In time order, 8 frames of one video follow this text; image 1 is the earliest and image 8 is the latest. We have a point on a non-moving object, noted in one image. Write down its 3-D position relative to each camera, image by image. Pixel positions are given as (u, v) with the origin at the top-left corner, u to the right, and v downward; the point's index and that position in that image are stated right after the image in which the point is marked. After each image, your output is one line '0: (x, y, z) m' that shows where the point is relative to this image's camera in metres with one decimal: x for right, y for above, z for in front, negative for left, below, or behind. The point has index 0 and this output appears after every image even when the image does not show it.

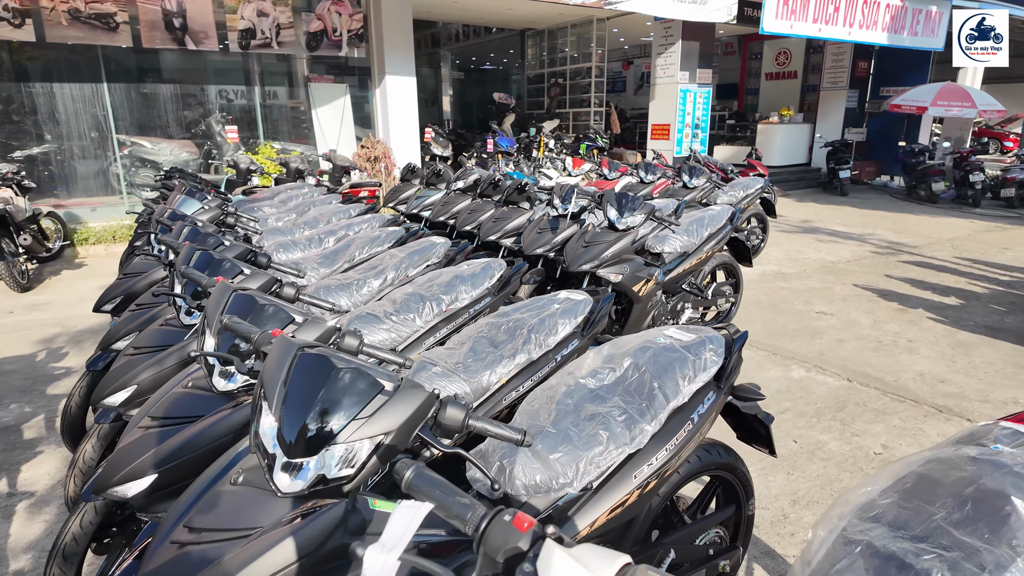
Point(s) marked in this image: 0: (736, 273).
0: (+1.7, +0.1, +4.7) m
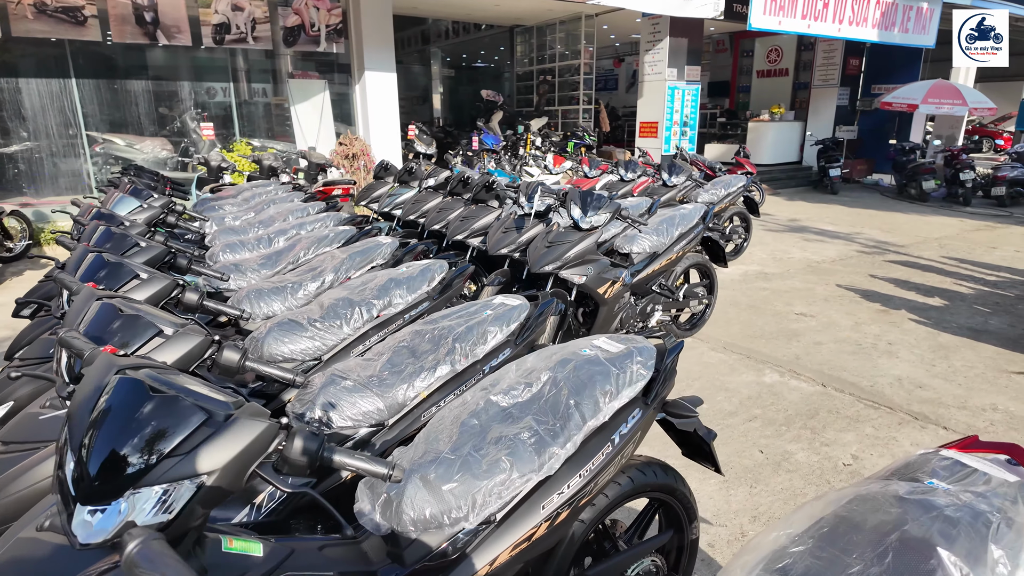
0: (+1.5, +0.1, +4.6) m
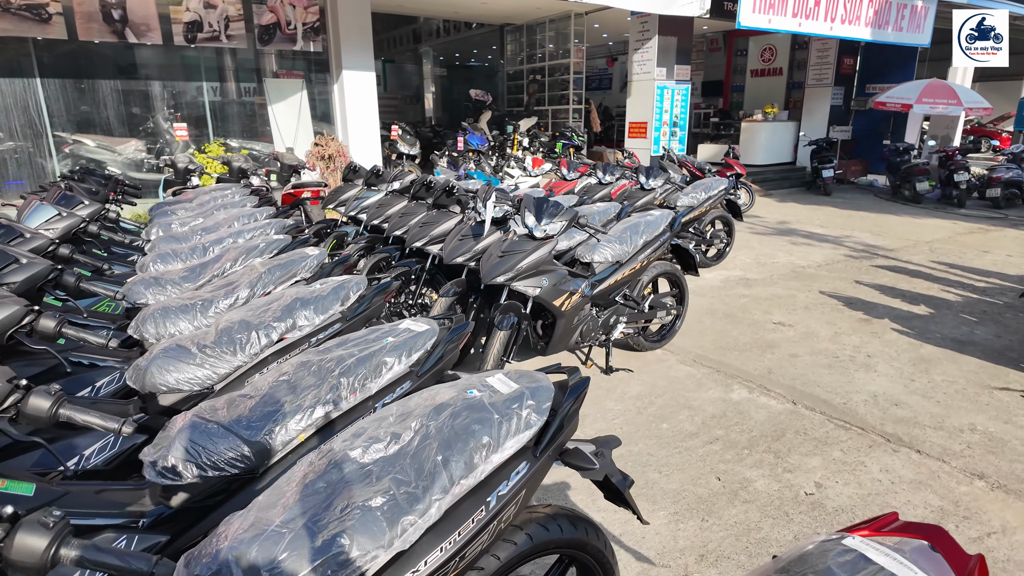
0: (+1.2, 0.0, +4.3) m
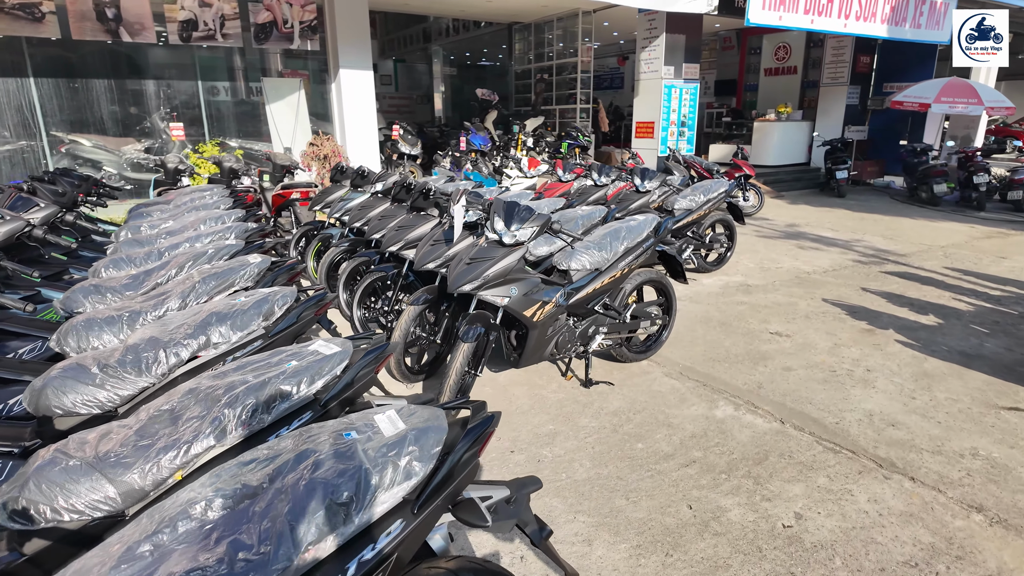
0: (+1.1, 0.0, +4.1) m
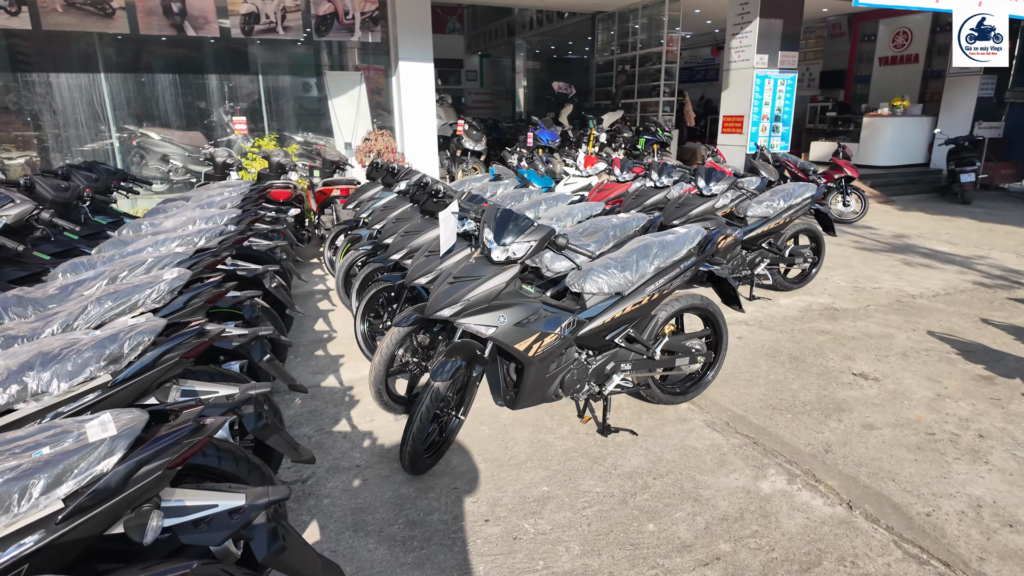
0: (+1.1, -0.2, +3.4) m
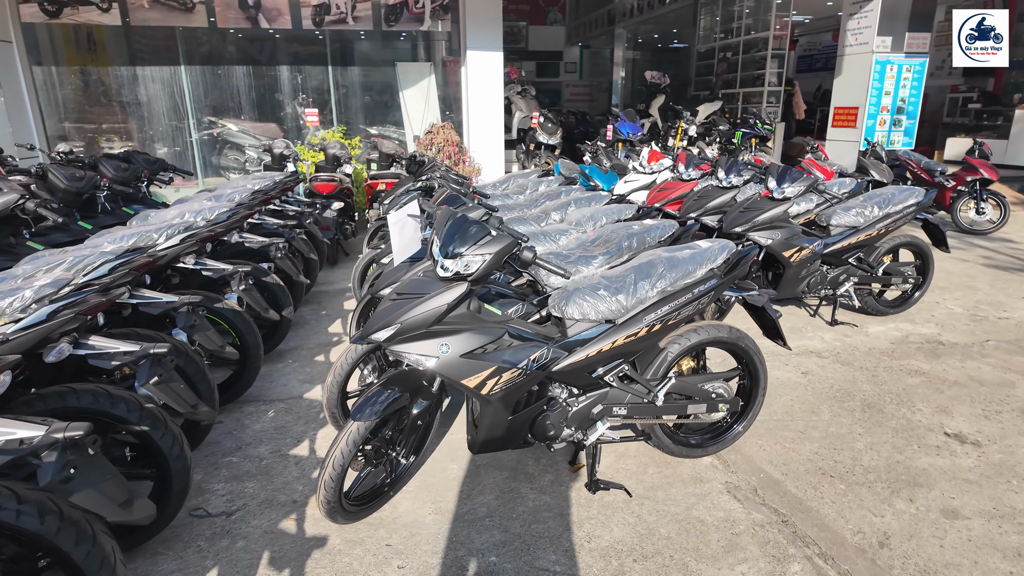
0: (+1.0, -0.3, +2.7) m
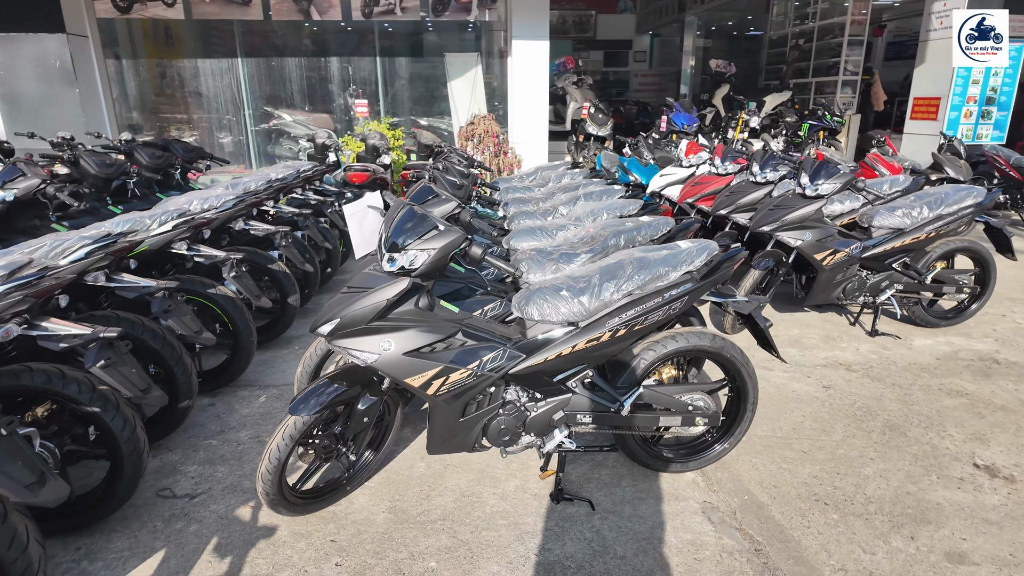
0: (+0.9, -0.3, +2.5) m
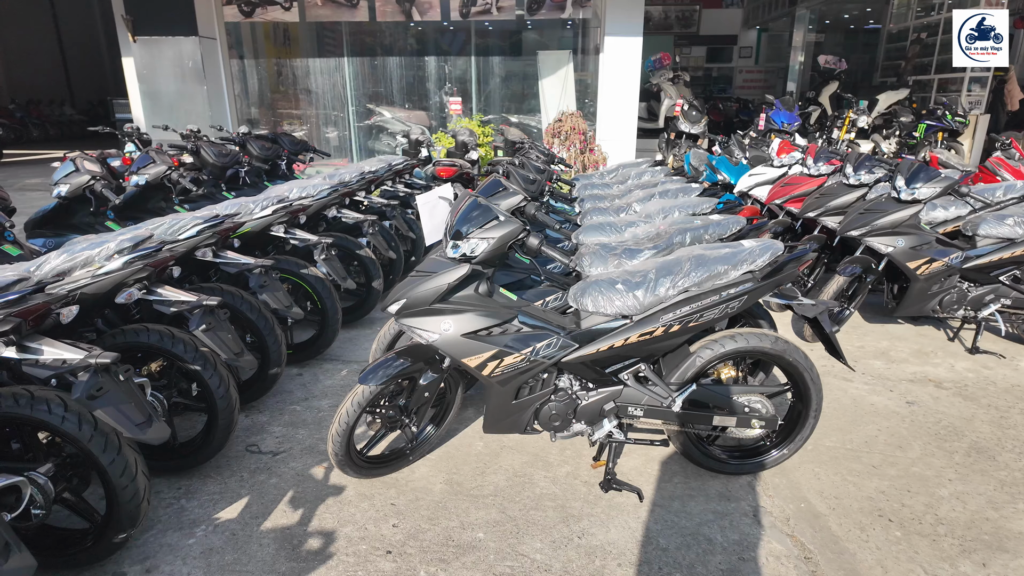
0: (+1.1, -0.3, +2.4) m
